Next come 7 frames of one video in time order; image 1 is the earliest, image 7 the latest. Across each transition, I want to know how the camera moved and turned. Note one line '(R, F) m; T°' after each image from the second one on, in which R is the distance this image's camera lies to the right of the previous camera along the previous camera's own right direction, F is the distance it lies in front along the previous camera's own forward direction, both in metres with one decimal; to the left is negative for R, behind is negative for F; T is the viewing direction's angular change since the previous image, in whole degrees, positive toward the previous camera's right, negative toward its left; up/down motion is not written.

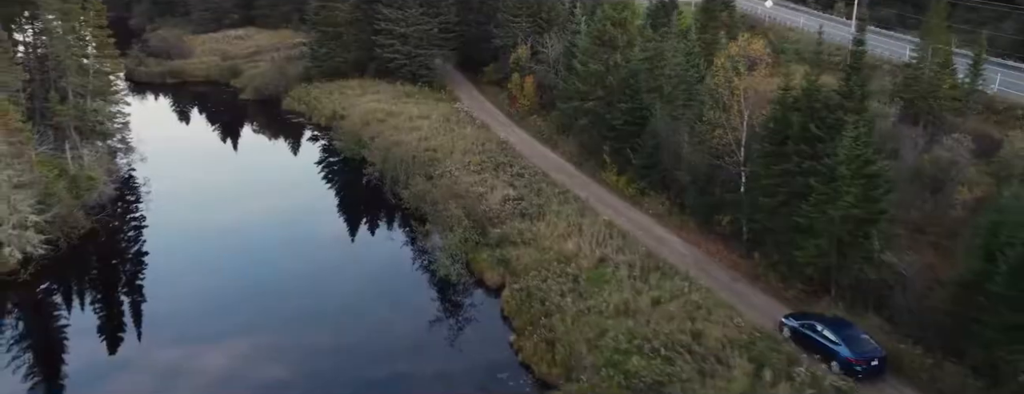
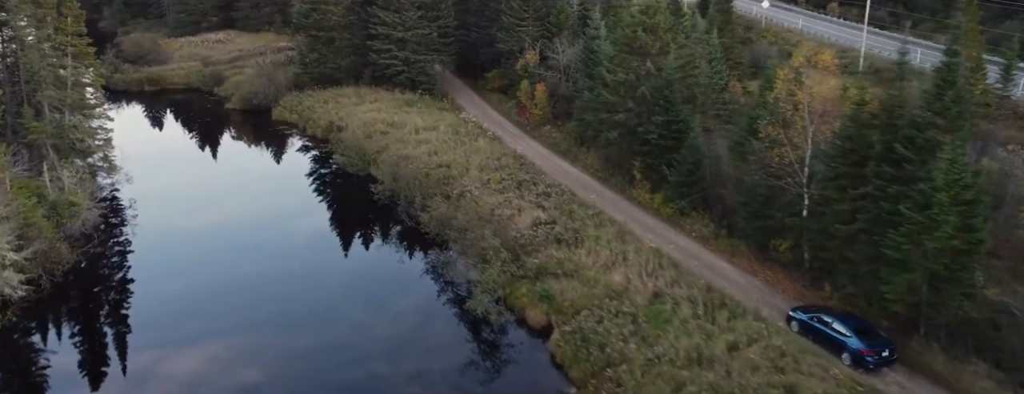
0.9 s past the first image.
(-2.3, +2.9) m; +2°
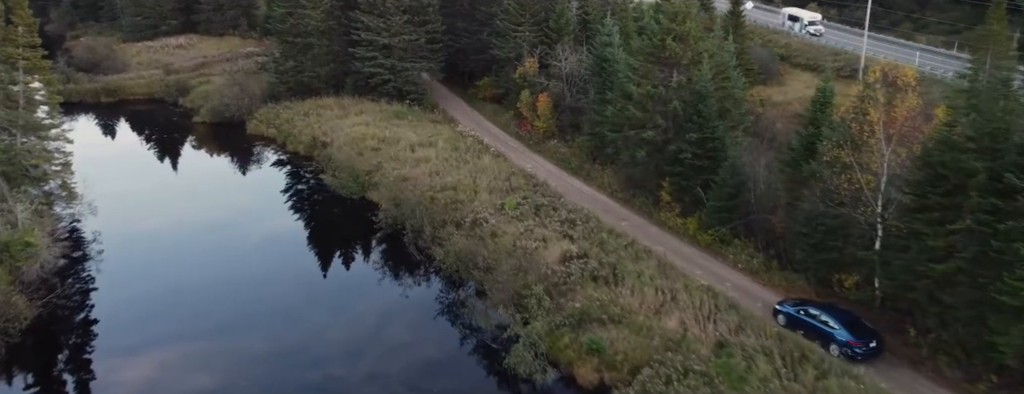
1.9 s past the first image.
(-2.4, +3.5) m; +3°
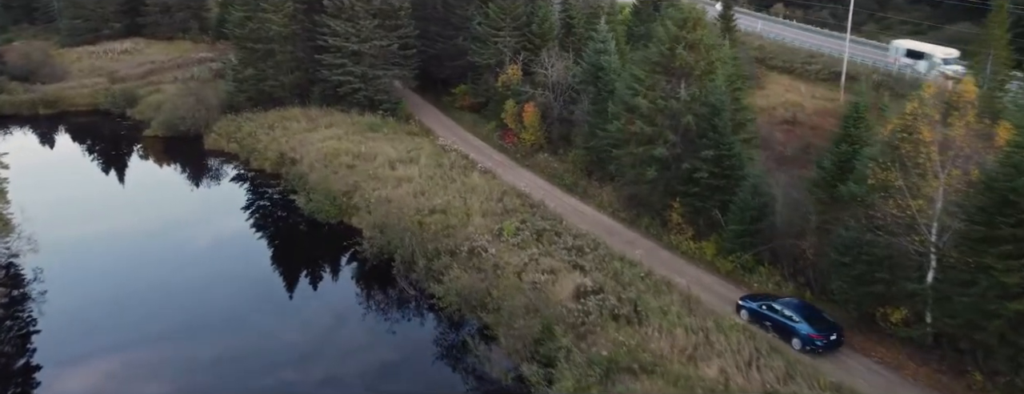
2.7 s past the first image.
(-1.7, +2.9) m; +3°
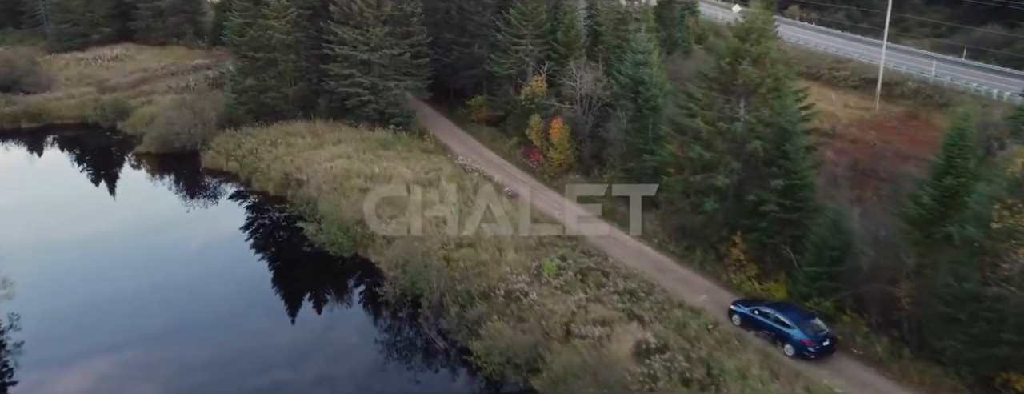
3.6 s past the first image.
(-1.5, +3.4) m; 0°
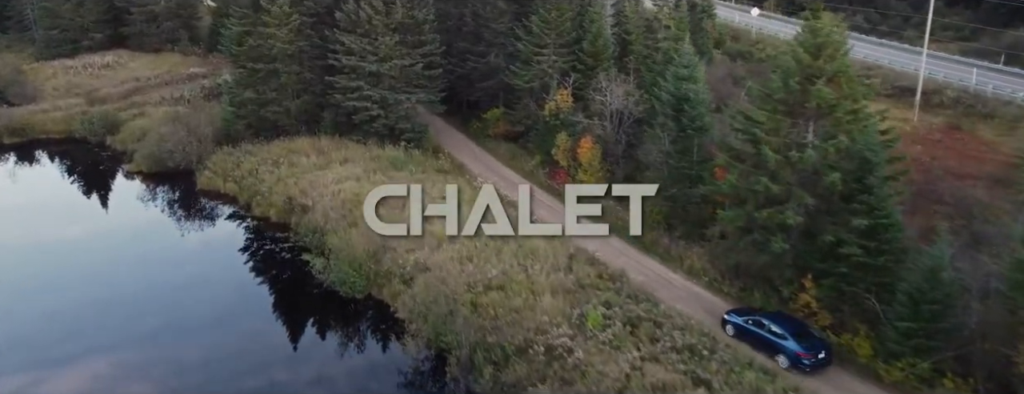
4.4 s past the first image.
(-1.2, +3.3) m; 0°
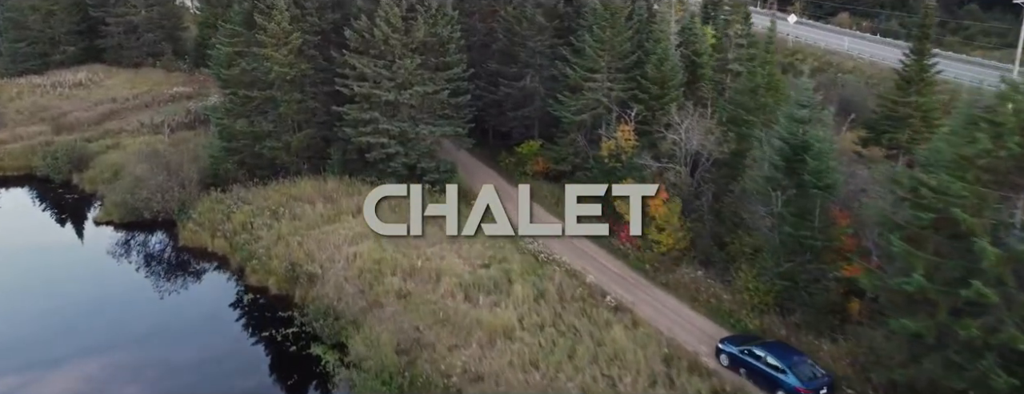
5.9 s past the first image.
(-2.3, +6.5) m; +1°
